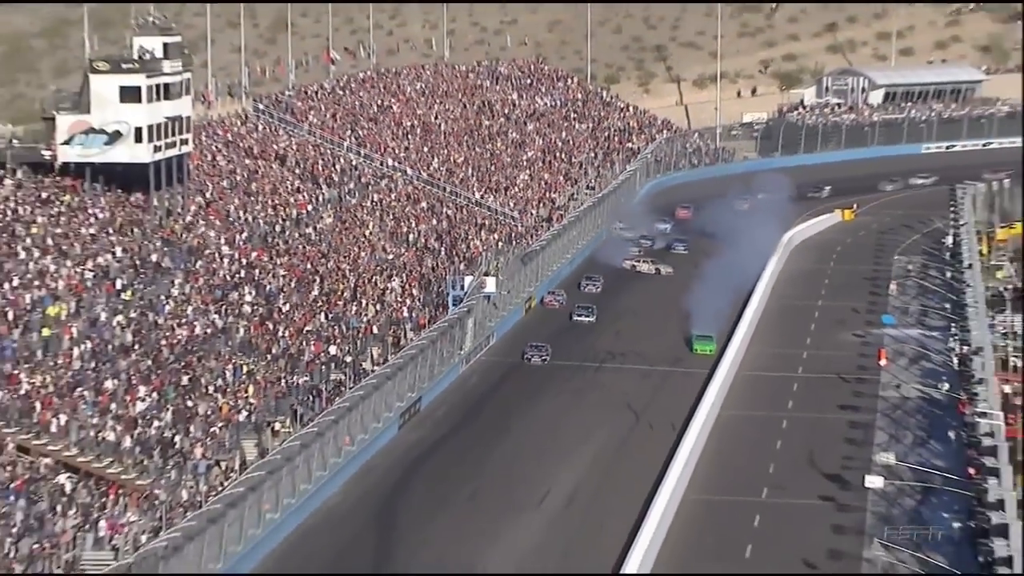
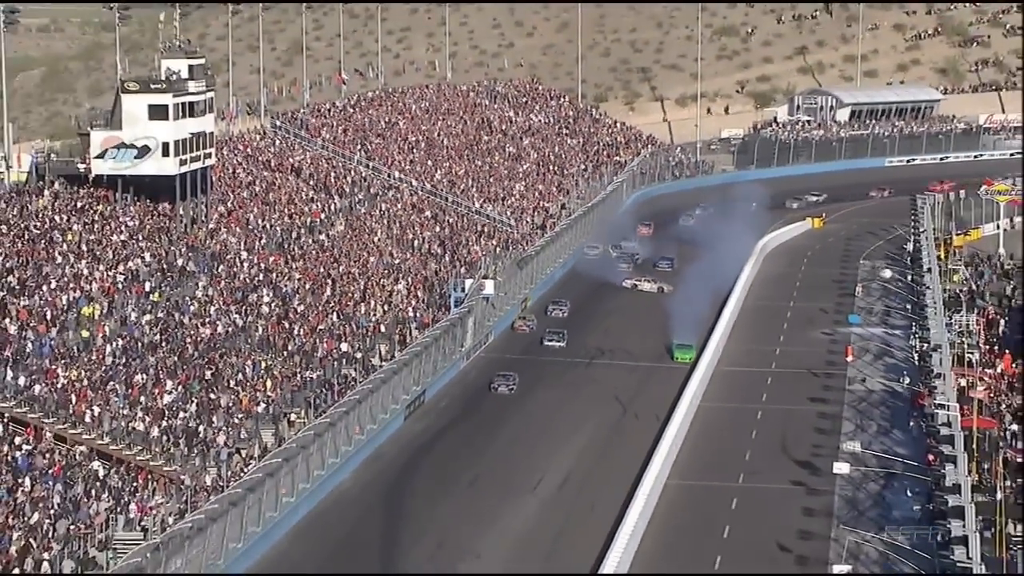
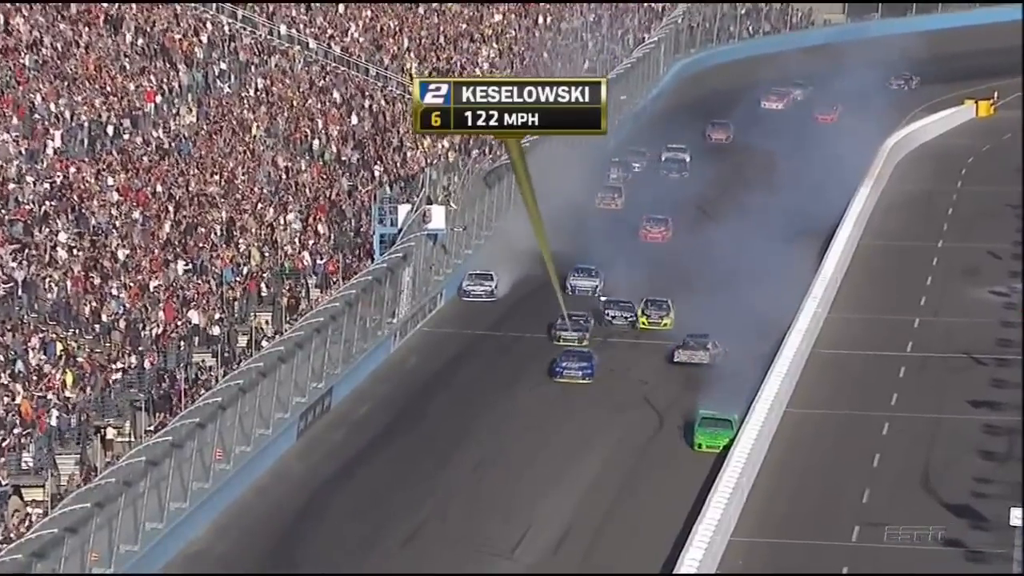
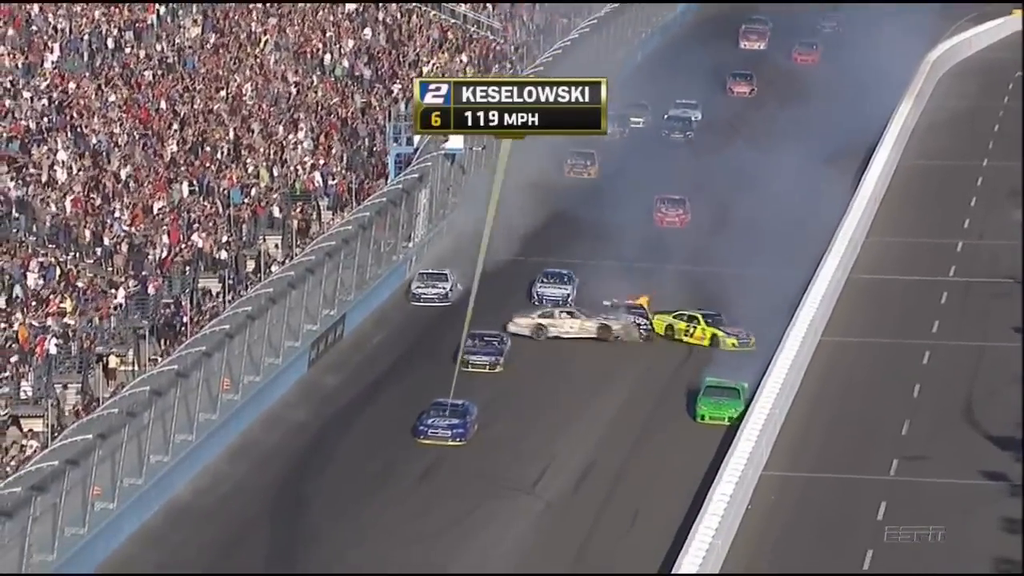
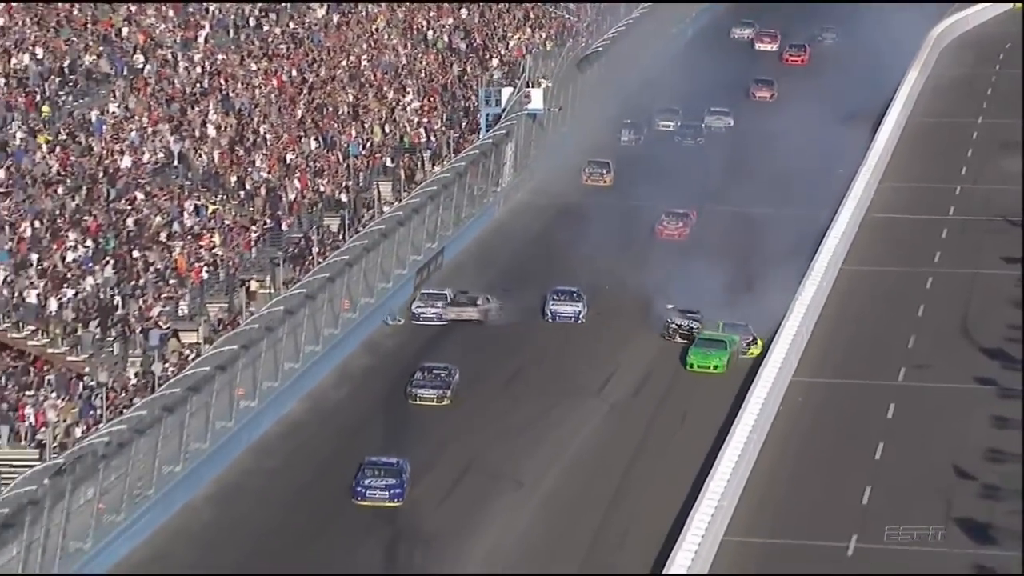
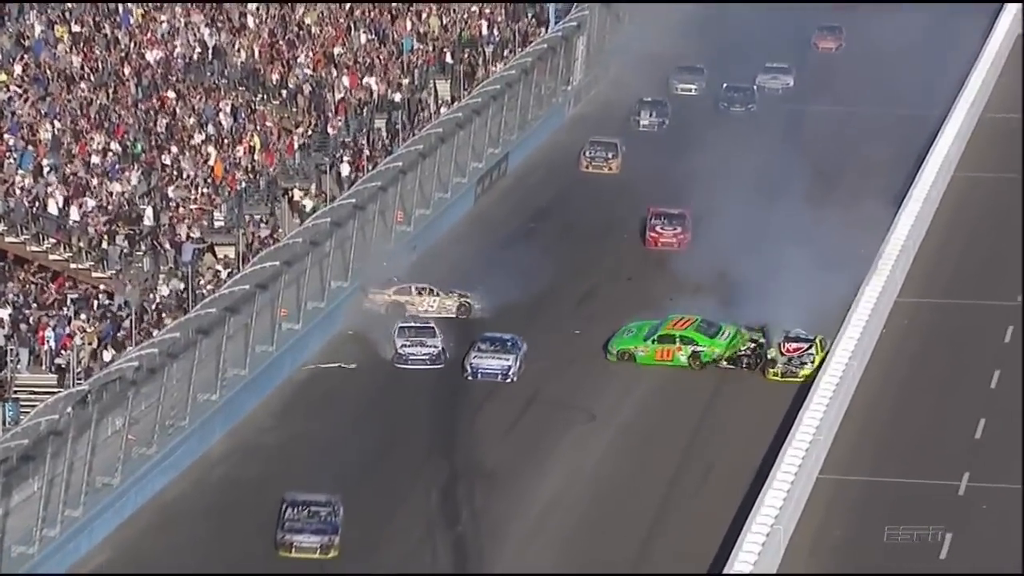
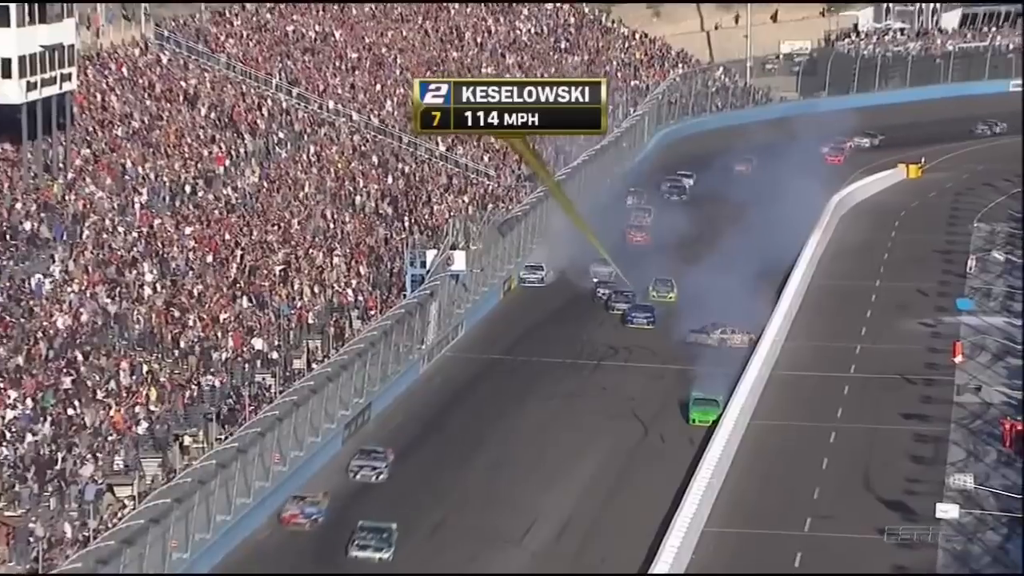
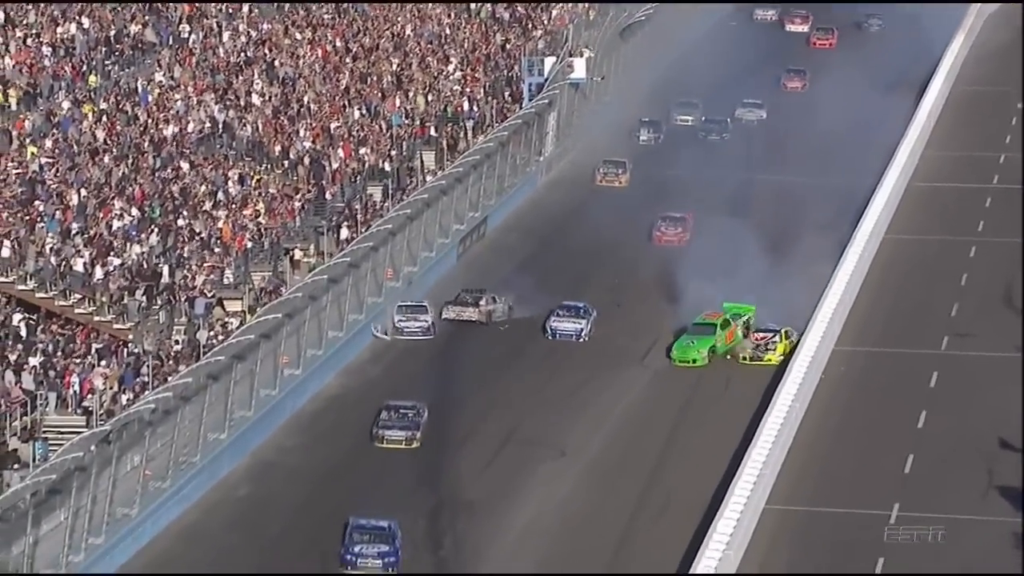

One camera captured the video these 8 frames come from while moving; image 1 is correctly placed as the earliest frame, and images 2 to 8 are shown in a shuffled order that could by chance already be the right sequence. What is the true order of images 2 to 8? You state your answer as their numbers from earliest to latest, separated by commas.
2, 7, 3, 4, 5, 8, 6
